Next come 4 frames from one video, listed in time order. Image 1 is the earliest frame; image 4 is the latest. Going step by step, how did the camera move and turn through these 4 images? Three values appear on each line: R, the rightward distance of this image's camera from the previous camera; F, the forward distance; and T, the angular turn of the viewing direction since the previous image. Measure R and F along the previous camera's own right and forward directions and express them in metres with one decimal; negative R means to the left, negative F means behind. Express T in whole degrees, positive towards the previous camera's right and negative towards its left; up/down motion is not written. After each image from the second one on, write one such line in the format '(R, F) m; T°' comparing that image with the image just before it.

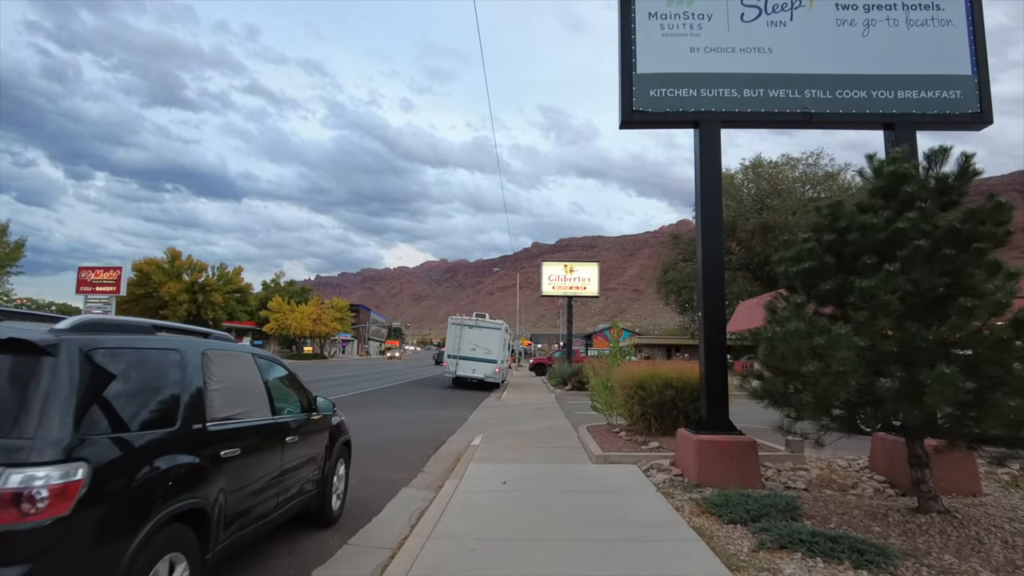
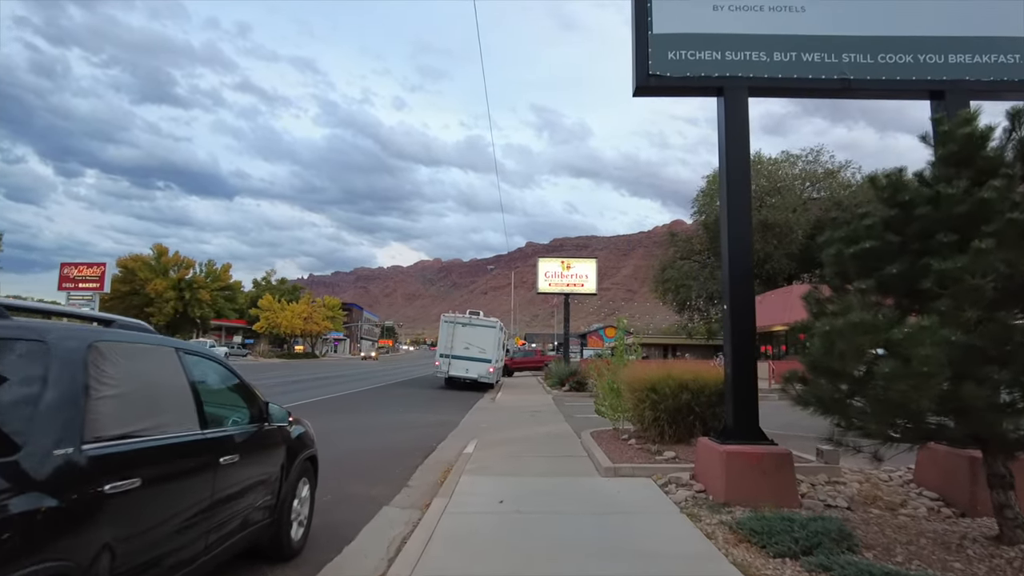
(-0.1, +1.1) m; +1°
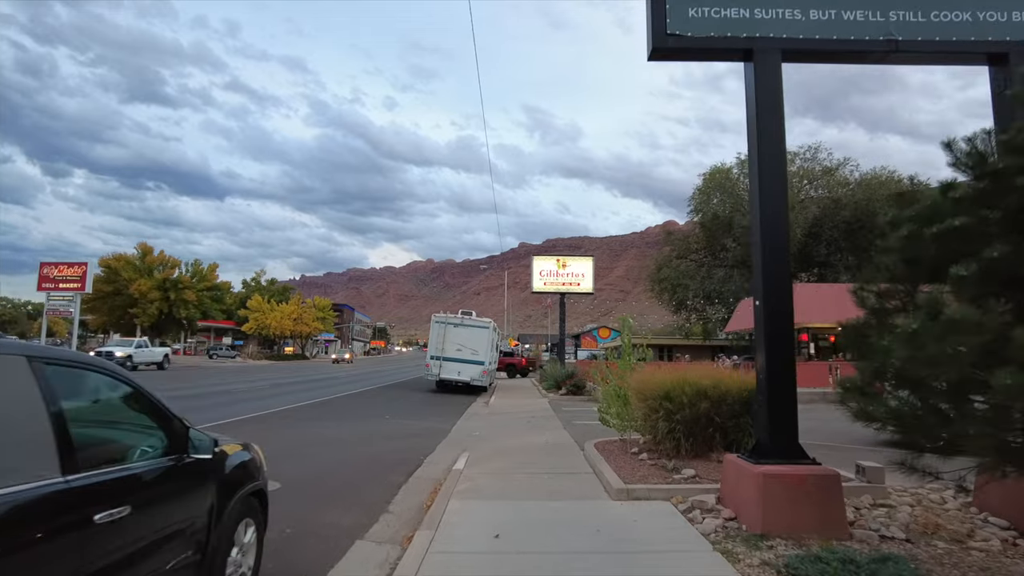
(0.0, +1.1) m; +1°
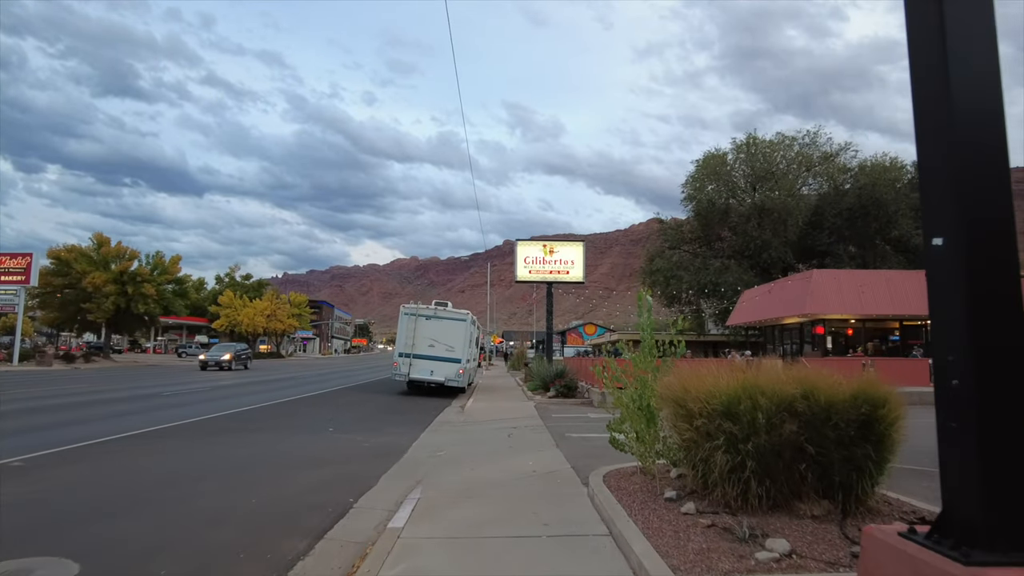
(+0.1, +3.2) m; +1°
